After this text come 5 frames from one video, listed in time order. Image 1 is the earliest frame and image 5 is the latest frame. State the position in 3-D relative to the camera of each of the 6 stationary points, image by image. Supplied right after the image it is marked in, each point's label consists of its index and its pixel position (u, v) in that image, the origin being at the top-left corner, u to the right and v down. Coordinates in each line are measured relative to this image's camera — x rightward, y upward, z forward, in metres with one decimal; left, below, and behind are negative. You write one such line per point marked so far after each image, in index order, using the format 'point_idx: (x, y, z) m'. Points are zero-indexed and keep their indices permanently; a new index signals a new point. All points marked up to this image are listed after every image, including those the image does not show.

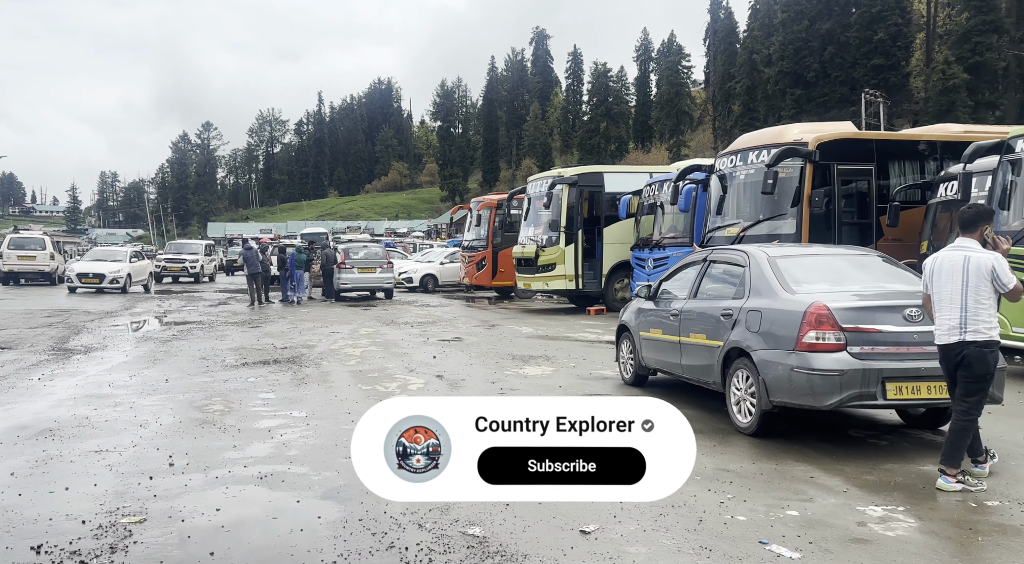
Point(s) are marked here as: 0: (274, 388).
0: (-2.8, -1.2, +9.5) m
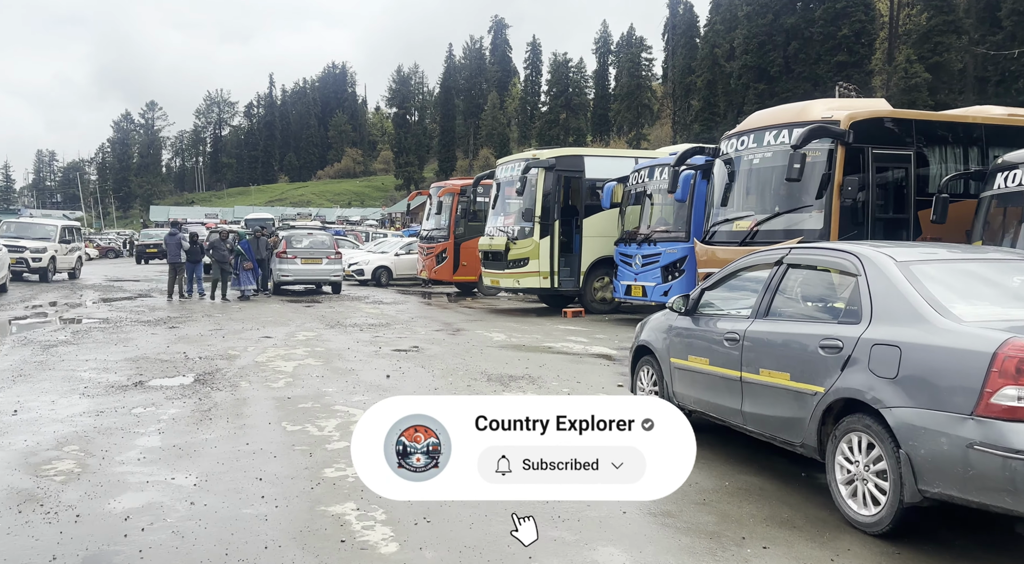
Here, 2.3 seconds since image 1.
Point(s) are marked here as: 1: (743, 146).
0: (-3.0, -1.2, +6.9) m
1: (+3.6, +2.1, +12.6) m
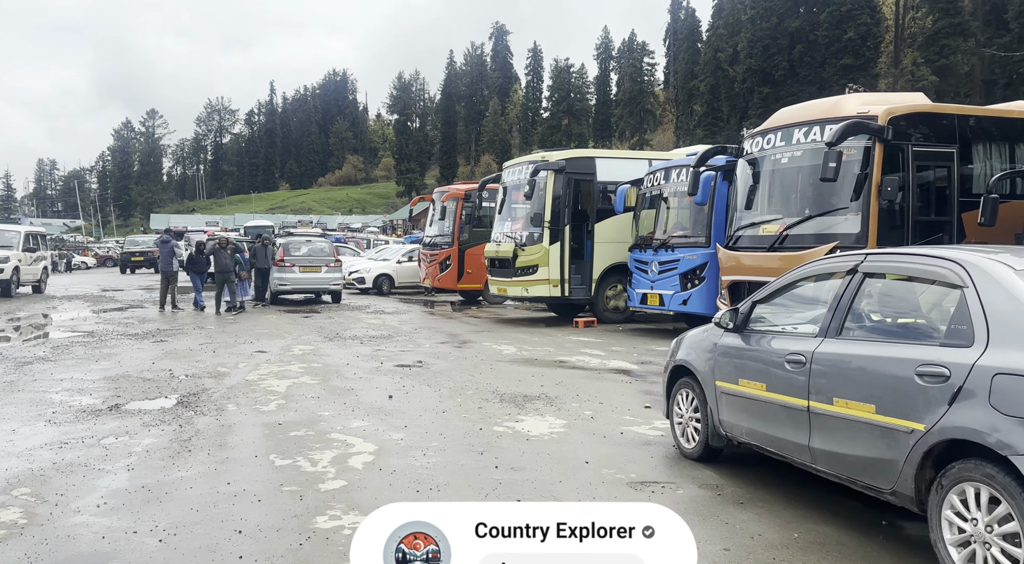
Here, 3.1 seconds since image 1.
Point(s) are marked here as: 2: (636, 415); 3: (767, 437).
0: (-2.8, -1.3, +6.1) m
1: (+3.7, +2.0, +11.8) m
2: (+1.2, -1.2, +7.6) m
3: (+1.6, -1.0, +5.0) m
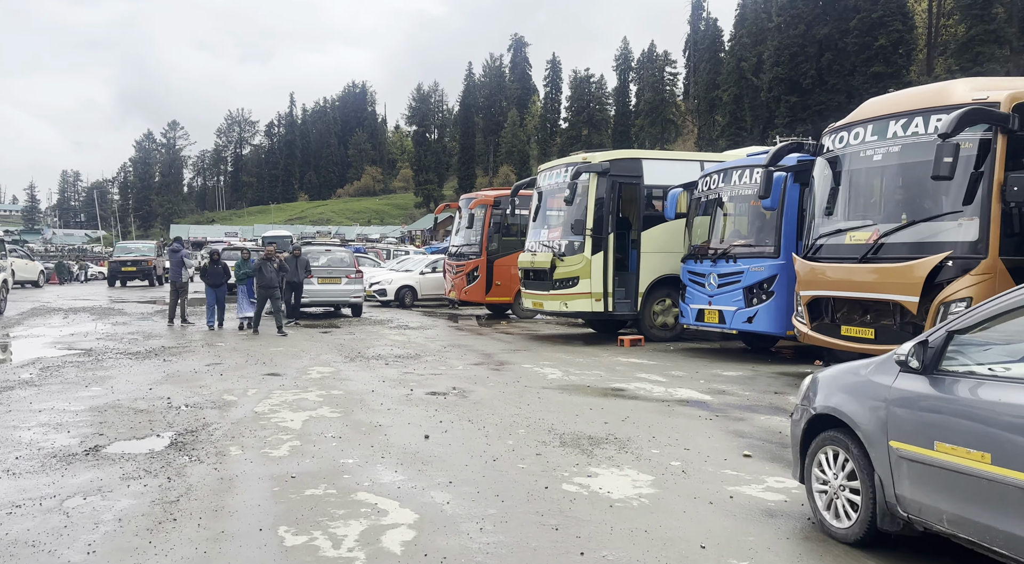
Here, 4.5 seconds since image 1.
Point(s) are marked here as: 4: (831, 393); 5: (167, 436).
0: (-2.3, -1.4, +4.6) m
1: (+4.4, +1.8, +10.2) m
2: (+1.7, -1.4, +6.0) m
3: (+2.1, -1.1, +3.5) m
4: (+1.8, -0.6, +4.5) m
5: (-3.1, -1.4, +7.3) m
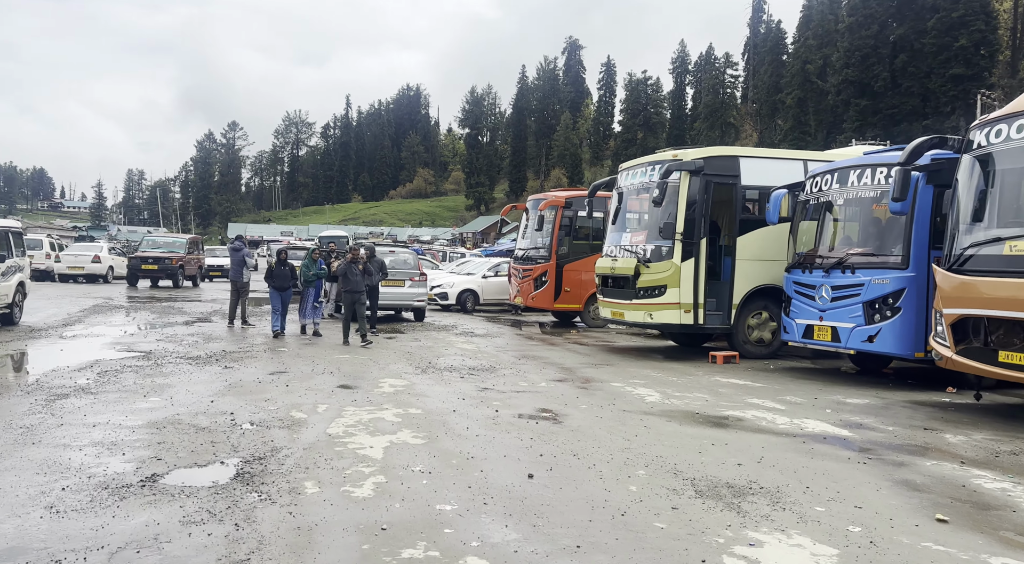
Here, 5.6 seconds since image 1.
0: (-1.6, -1.5, +3.6) m
1: (+5.5, +1.6, +8.8) m
2: (+2.5, -1.5, +4.8) m
3: (+2.7, -1.2, +2.2) m
4: (+2.5, -0.7, +3.2) m
5: (-2.2, -1.4, +6.3) m
